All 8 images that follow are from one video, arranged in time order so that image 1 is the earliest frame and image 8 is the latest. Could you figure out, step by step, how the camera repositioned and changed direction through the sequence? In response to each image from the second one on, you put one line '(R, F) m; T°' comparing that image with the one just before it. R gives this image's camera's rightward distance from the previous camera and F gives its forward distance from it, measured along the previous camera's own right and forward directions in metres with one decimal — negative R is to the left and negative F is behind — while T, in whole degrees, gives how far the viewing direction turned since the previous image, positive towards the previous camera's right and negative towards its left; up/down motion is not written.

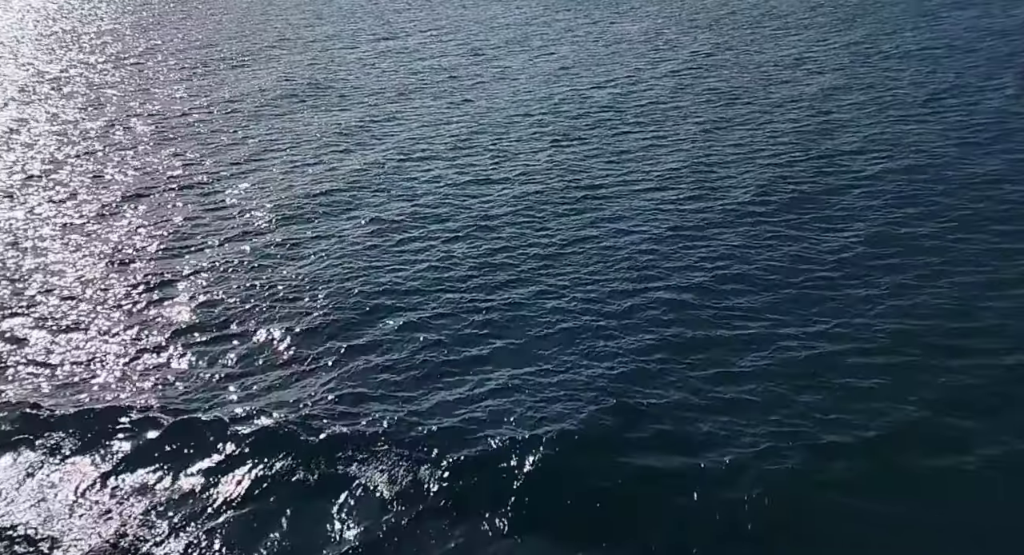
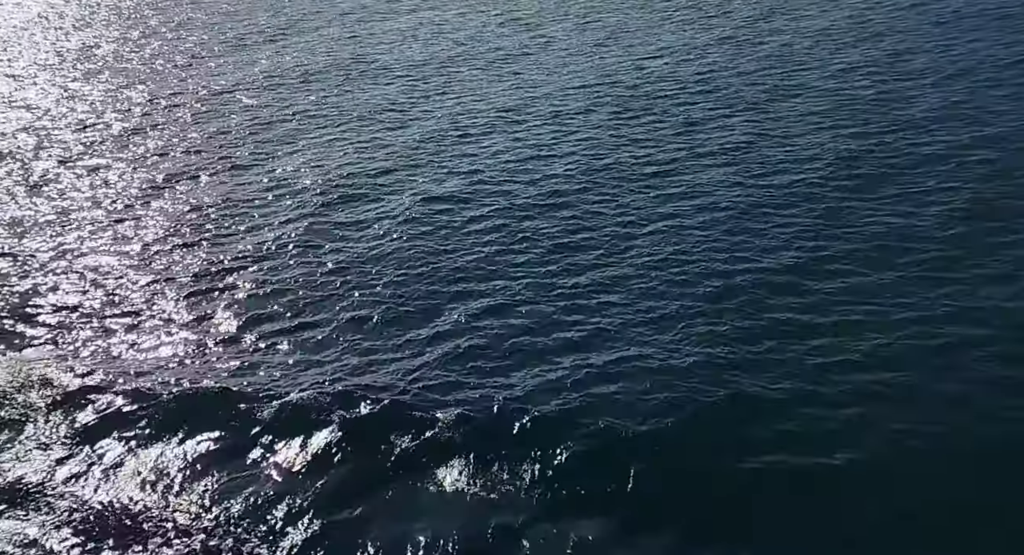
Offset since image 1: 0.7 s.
(-2.7, +2.1) m; -2°
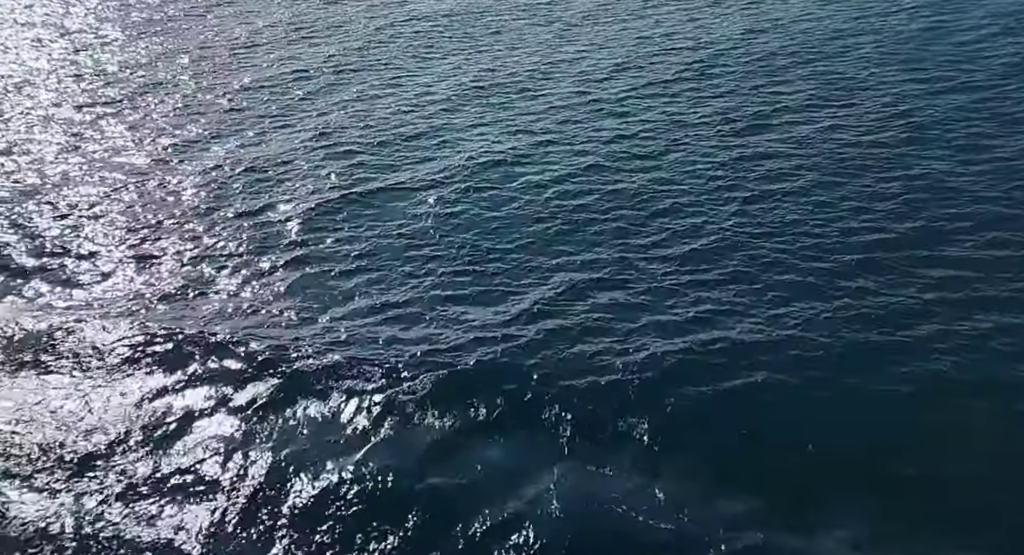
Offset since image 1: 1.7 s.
(-4.5, +3.6) m; 0°
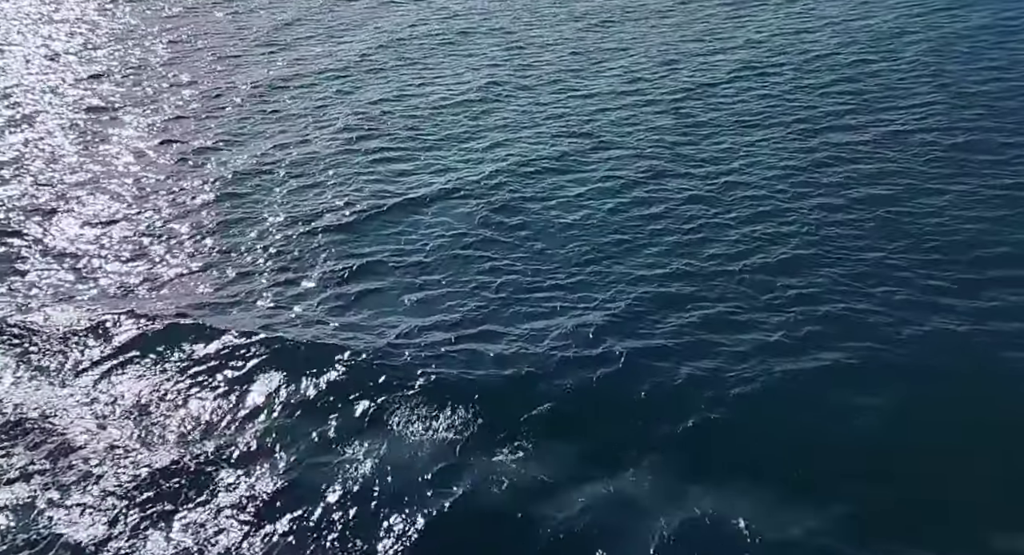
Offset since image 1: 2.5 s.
(-3.4, +2.9) m; 0°
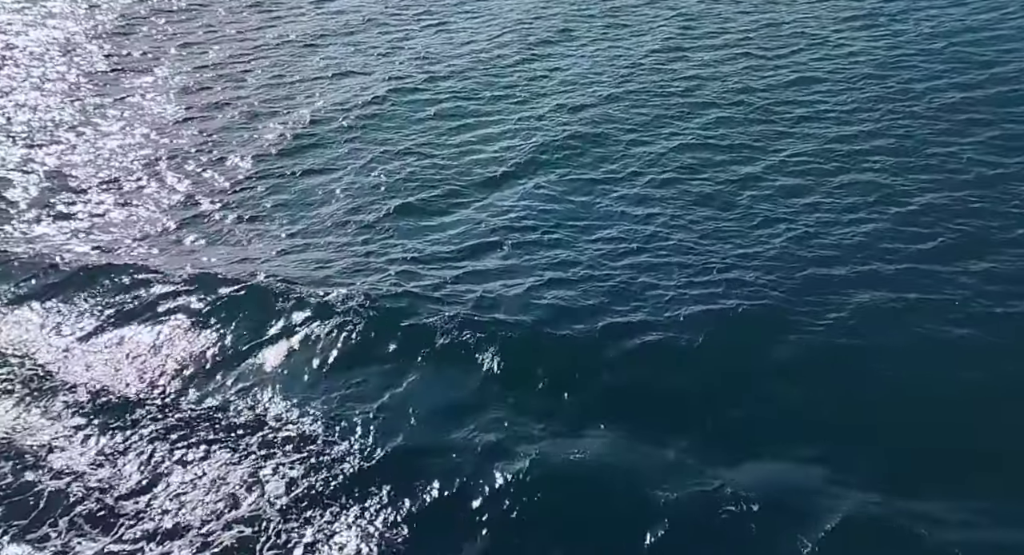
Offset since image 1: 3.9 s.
(-5.5, +4.8) m; 0°
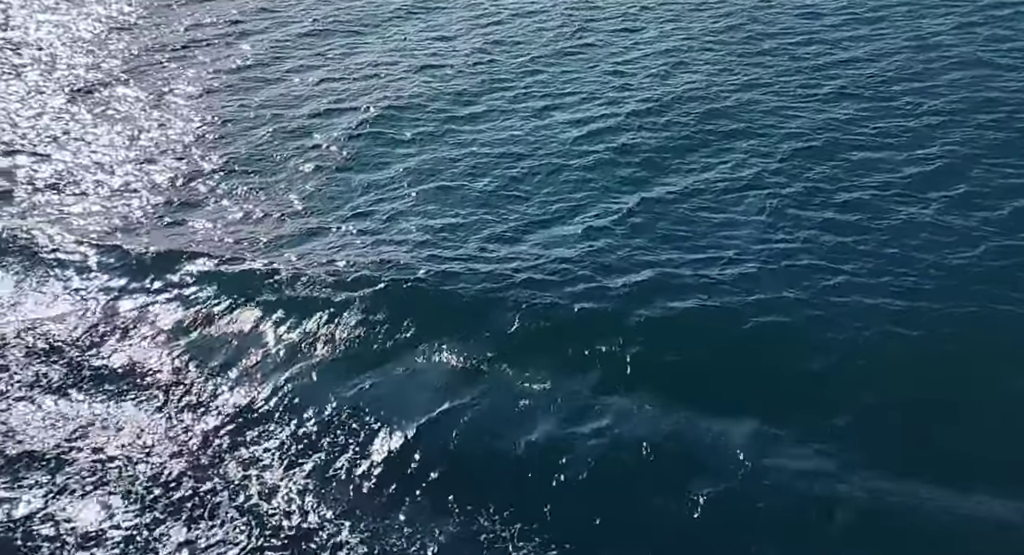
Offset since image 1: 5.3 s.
(-6.1, +6.0) m; -1°
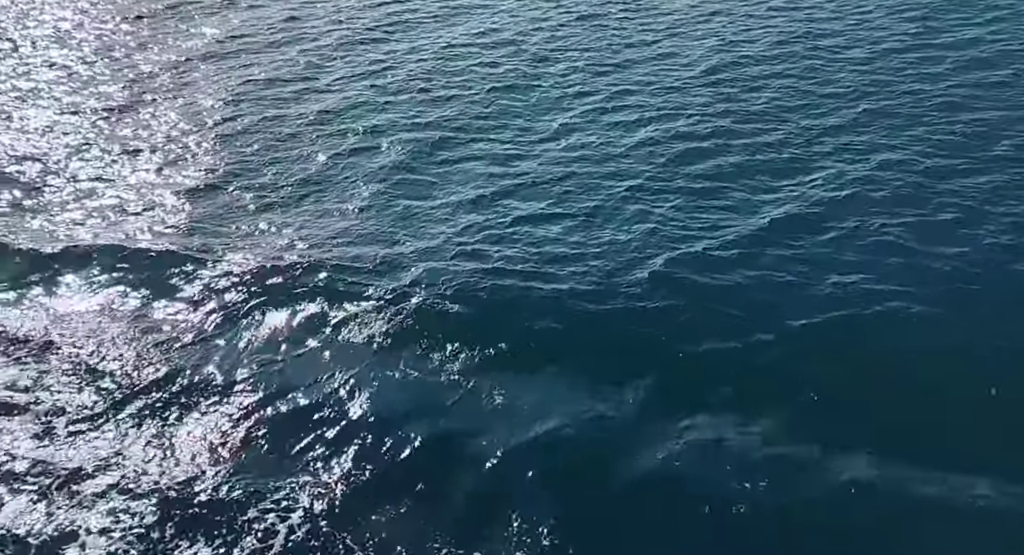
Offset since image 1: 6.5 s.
(-4.4, +5.0) m; -1°
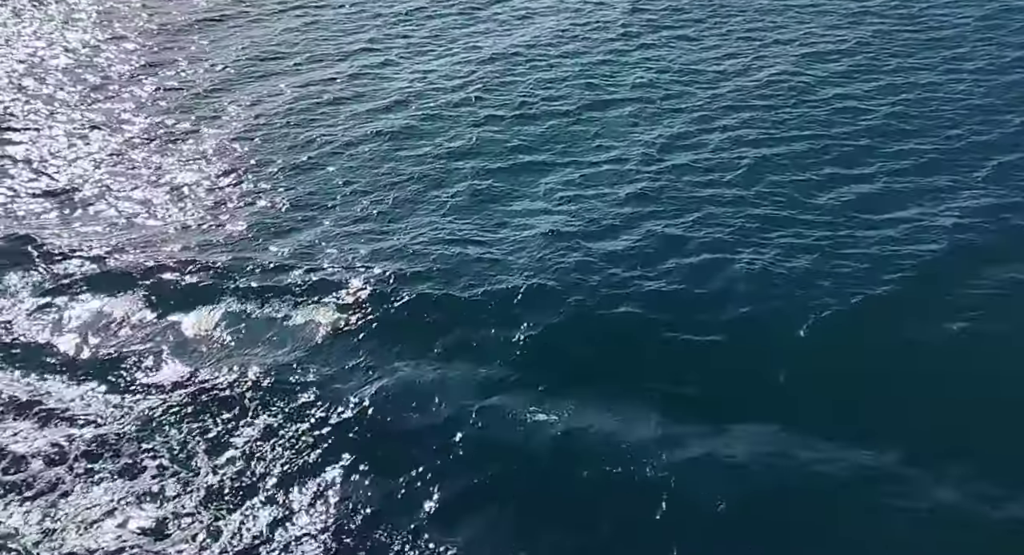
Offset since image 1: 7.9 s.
(-5.0, +5.0) m; -1°
